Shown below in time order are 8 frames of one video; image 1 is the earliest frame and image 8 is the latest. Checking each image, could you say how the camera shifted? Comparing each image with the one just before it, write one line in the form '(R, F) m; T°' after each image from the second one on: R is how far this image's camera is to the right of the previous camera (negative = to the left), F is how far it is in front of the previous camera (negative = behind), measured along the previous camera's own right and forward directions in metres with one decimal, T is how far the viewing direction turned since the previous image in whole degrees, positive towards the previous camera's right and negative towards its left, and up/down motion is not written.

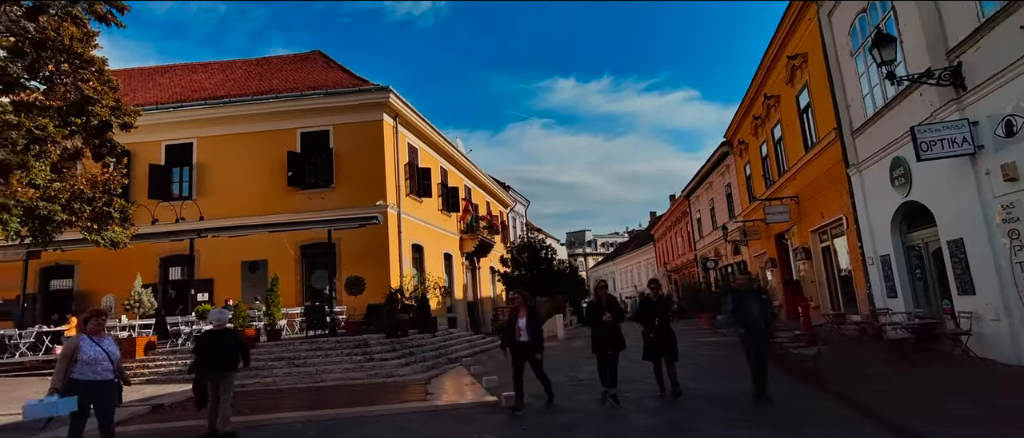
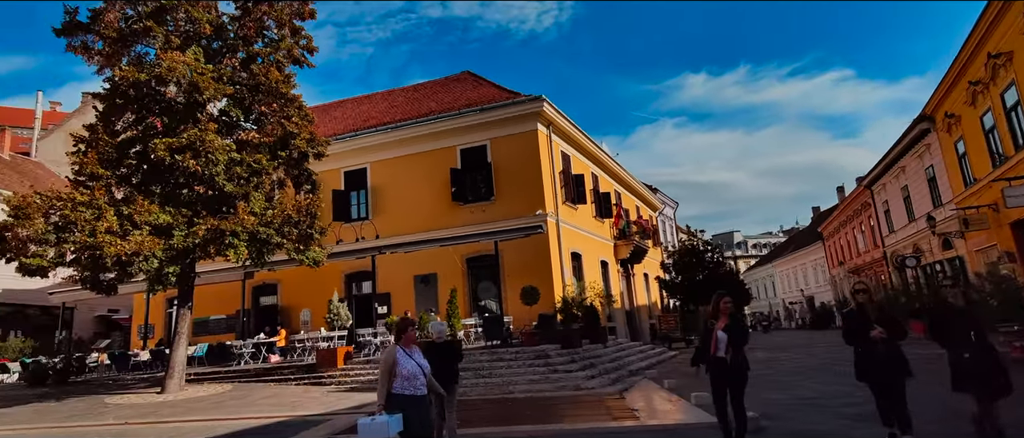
(-0.9, +0.4) m; -14°
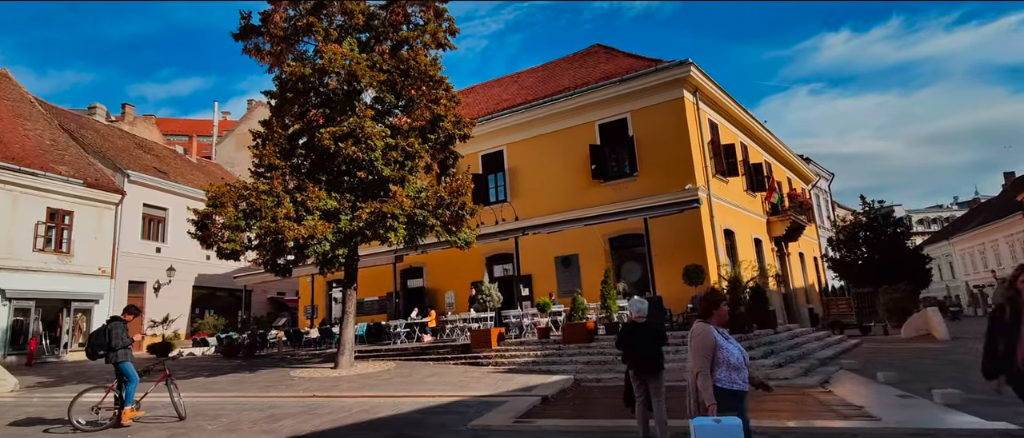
(-0.9, +0.6) m; -13°
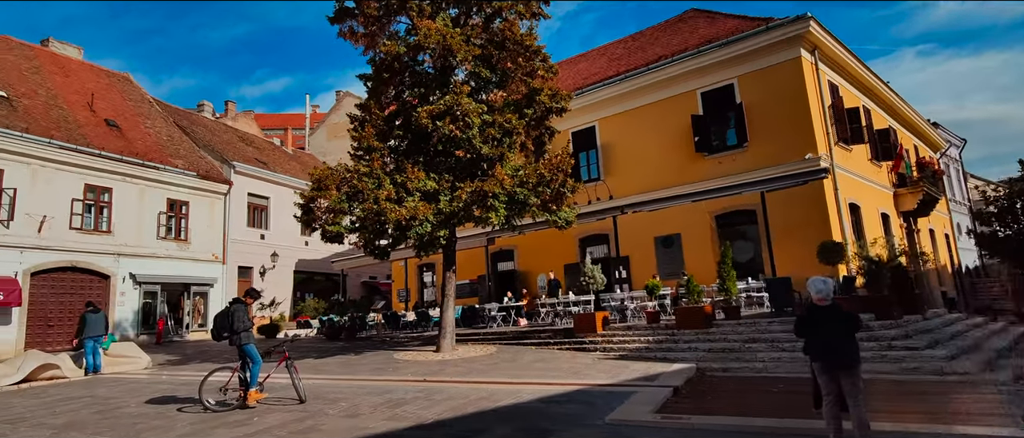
(-0.7, +0.6) m; -8°
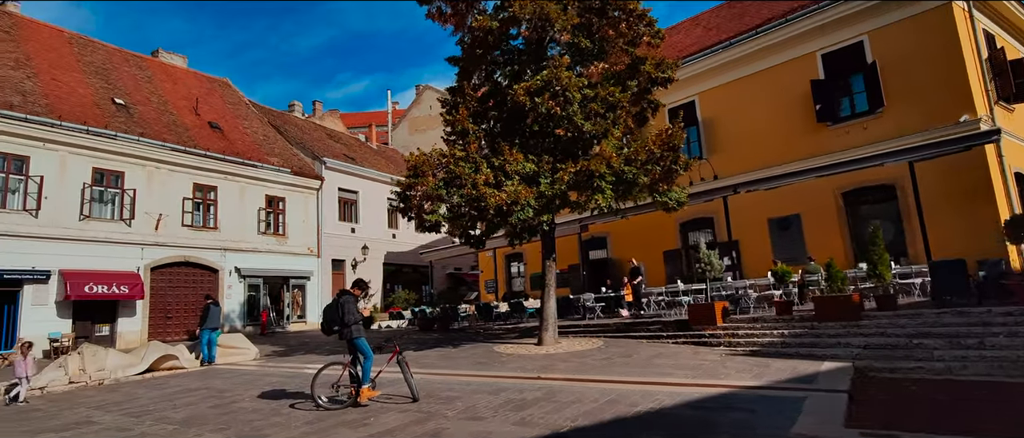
(-0.7, +0.8) m; -8°
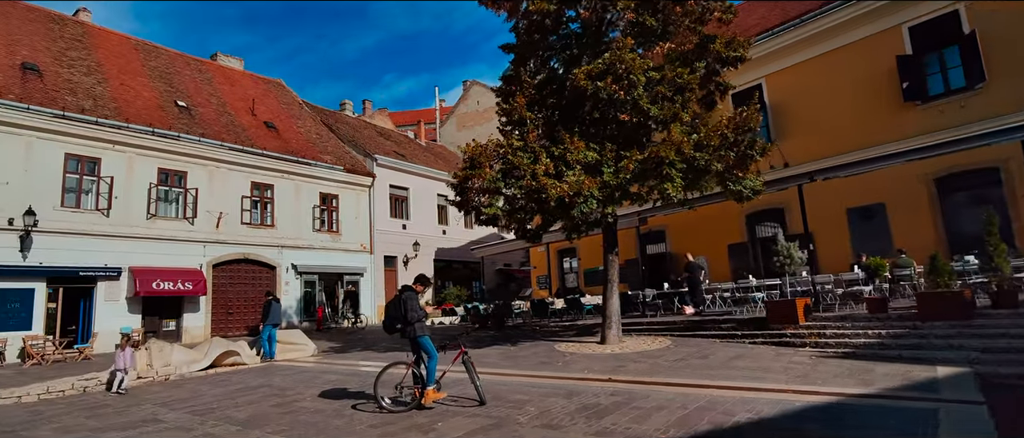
(-0.3, +0.5) m; -5°
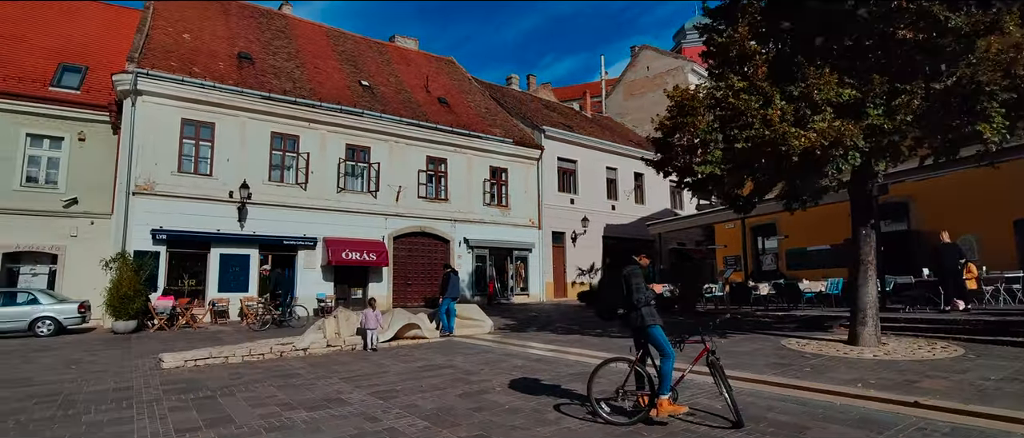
(-0.9, +1.6) m; -17°
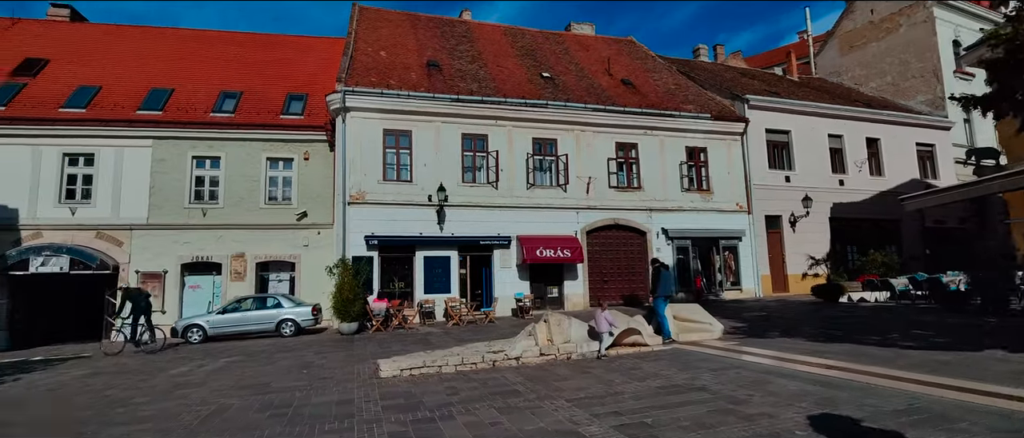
(-0.9, +1.4) m; -19°
